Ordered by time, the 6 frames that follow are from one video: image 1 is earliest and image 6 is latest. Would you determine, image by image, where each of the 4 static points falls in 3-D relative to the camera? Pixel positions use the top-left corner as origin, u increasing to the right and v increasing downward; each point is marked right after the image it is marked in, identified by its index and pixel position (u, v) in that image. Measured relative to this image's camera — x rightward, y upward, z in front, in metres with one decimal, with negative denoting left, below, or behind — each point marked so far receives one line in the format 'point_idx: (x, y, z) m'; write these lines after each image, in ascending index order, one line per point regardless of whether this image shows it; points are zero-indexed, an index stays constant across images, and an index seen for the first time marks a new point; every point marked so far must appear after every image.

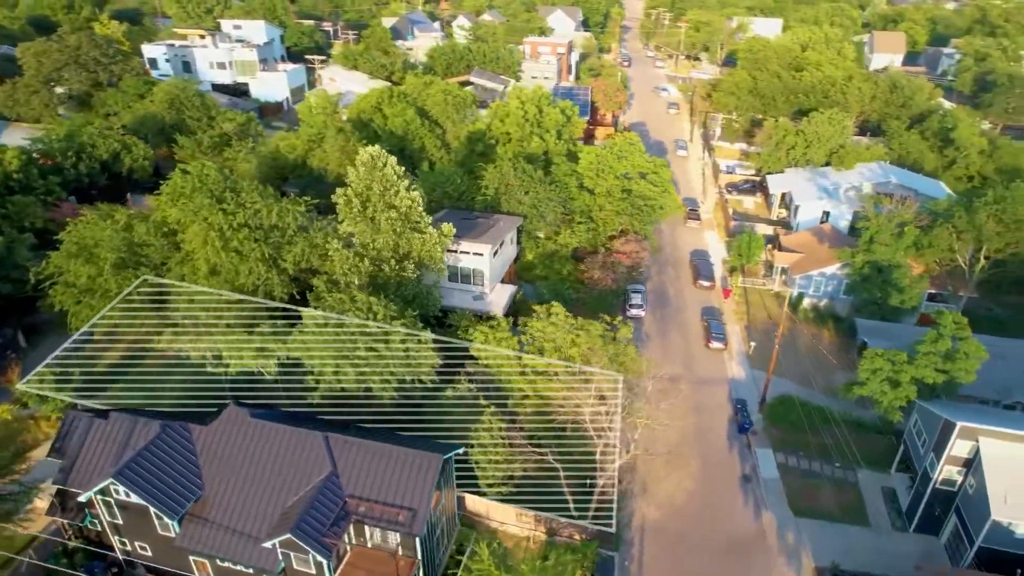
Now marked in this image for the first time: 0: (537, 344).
0: (+0.8, -1.3, +13.9) m
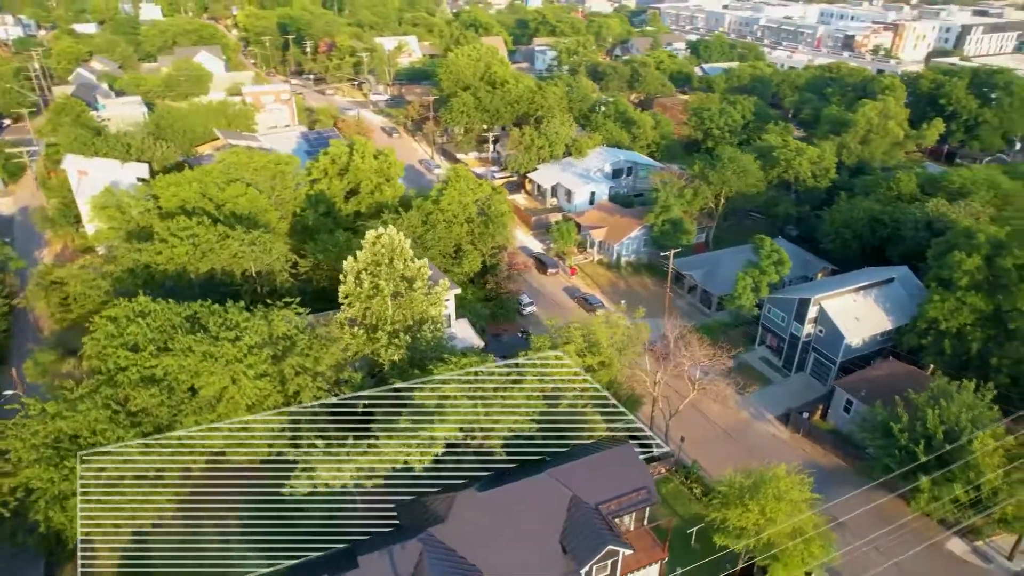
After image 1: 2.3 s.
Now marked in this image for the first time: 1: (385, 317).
0: (+2.1, -1.6, +17.3) m
1: (-3.2, -0.7, +16.2) m
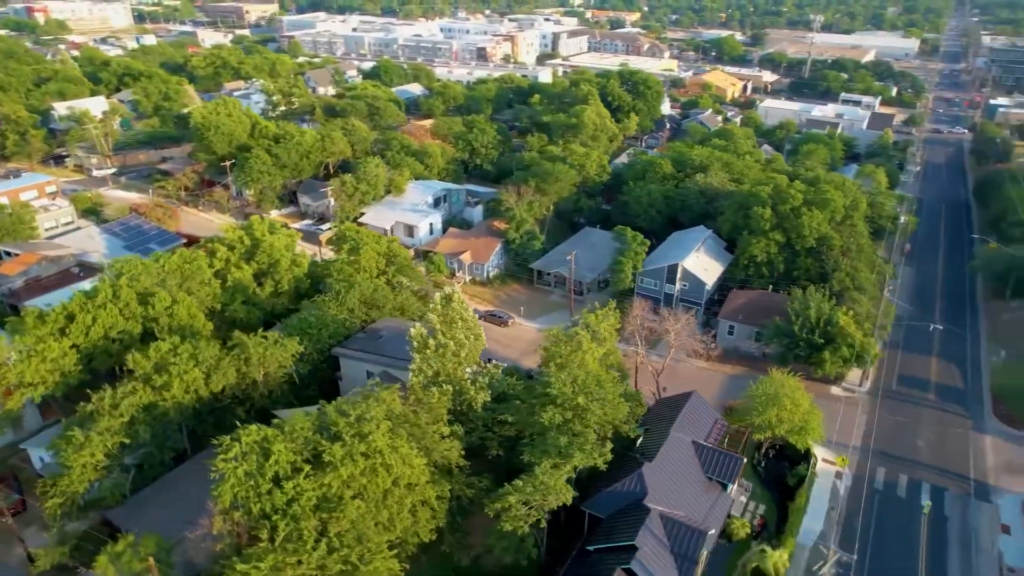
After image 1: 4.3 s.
0: (+2.7, -1.7, +21.2) m
1: (-1.3, -2.2, +17.7) m
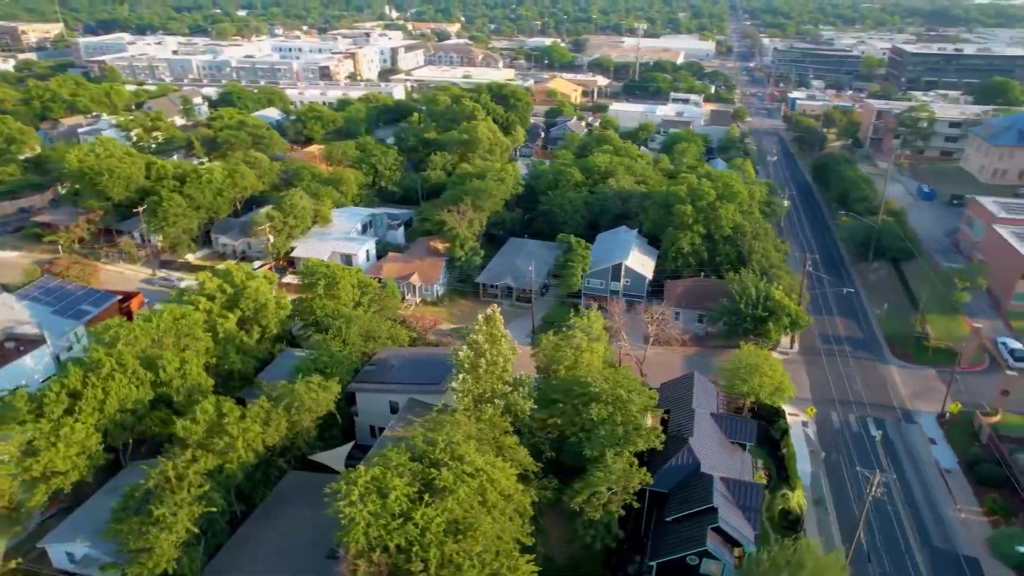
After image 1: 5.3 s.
0: (+2.9, -1.9, +23.3) m
1: (-0.1, -2.7, +18.9) m
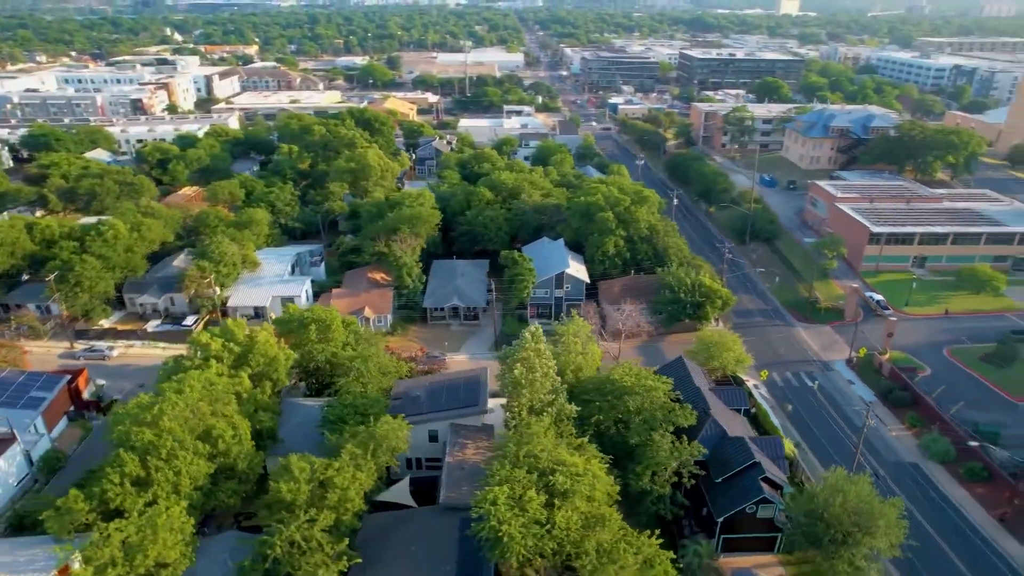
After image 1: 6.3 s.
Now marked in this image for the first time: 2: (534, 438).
0: (+3.0, -2.2, +25.6) m
1: (+1.4, -3.3, +20.6) m
2: (+0.5, -4.2, +17.7) m
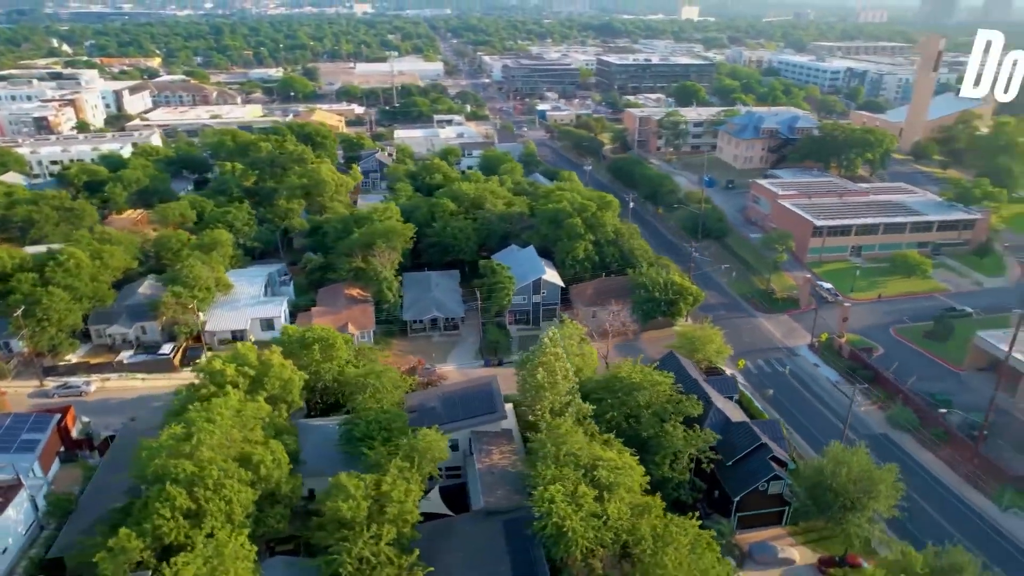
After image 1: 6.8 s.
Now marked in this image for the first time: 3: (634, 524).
0: (+3.0, -2.4, +26.8) m
1: (+2.0, -3.5, +21.6) m
2: (+1.6, -4.4, +18.6) m
3: (+3.0, -6.1, +16.0) m
